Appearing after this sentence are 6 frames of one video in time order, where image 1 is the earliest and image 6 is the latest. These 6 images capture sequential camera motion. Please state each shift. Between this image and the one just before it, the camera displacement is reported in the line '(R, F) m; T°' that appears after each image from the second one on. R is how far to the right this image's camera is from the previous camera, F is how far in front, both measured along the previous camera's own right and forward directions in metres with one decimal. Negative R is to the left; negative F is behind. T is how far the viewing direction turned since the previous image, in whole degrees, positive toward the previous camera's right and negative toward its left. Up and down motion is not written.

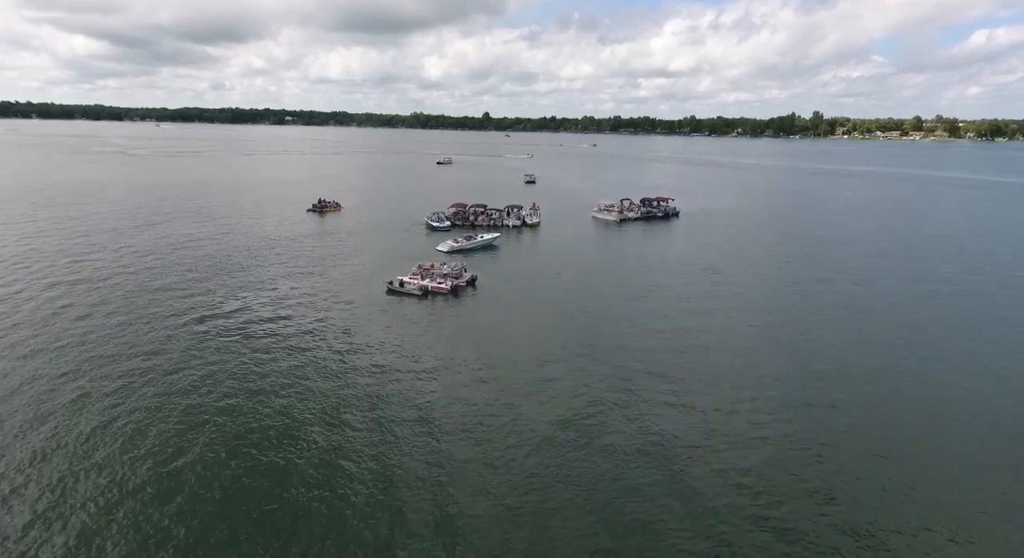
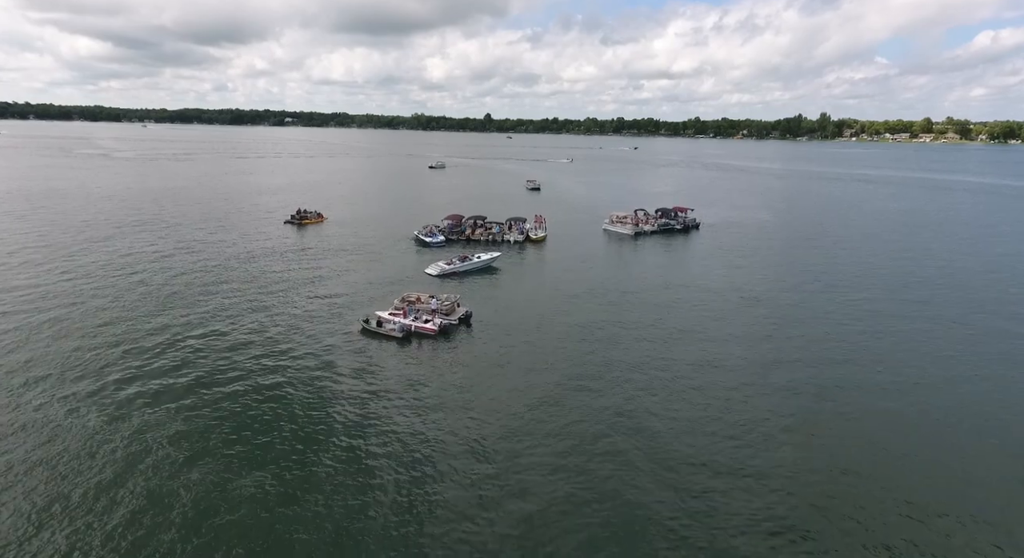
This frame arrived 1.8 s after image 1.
(0.0, +6.6) m; 0°
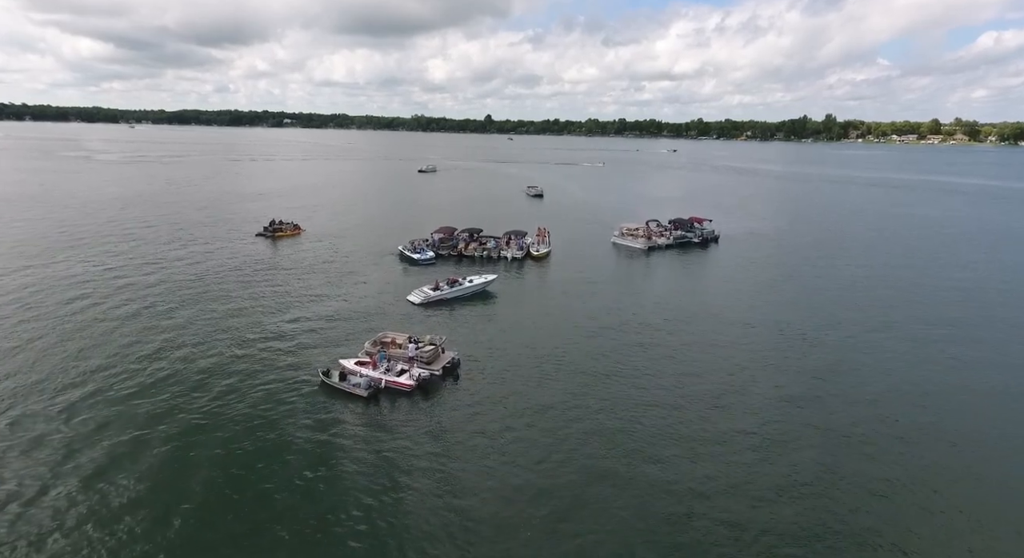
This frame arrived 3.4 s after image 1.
(+0.2, +5.9) m; 0°
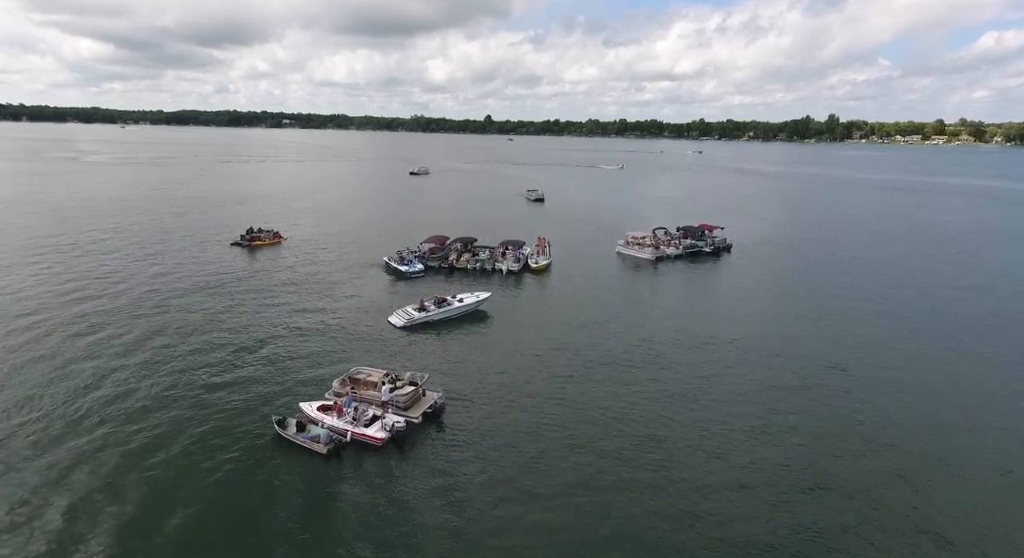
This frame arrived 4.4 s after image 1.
(+0.3, +3.9) m; 0°
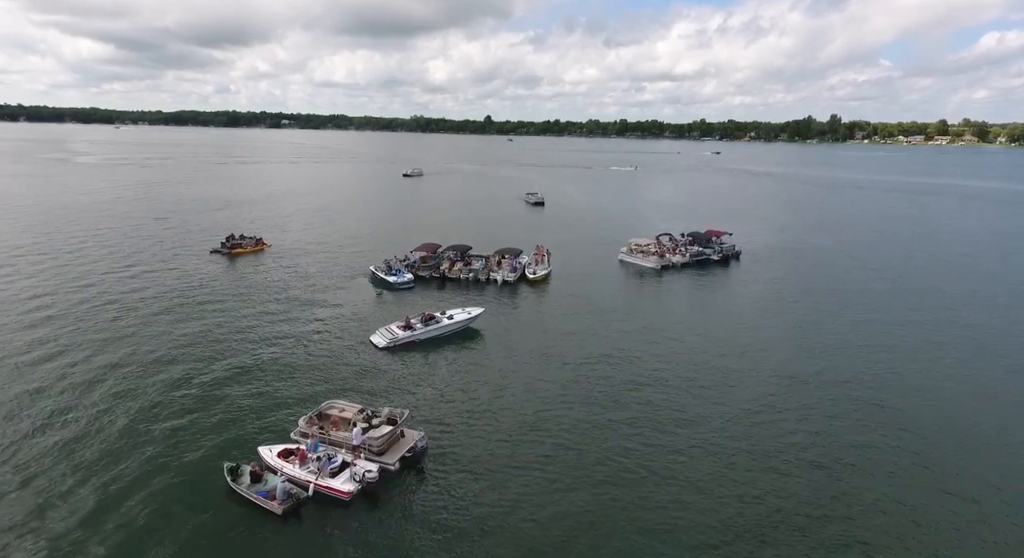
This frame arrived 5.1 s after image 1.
(+0.3, +2.7) m; 0°
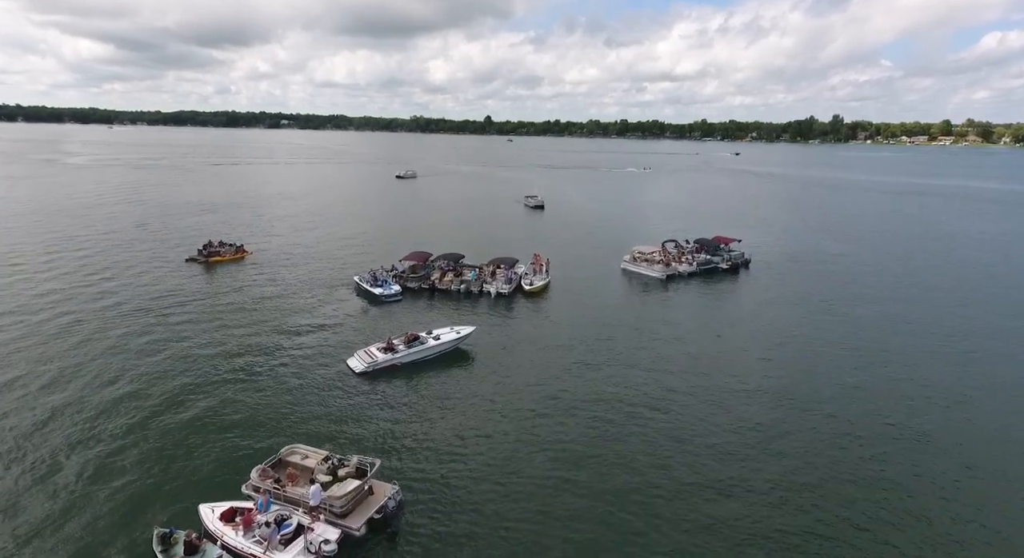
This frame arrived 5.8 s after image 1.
(+0.3, +2.8) m; 0°
